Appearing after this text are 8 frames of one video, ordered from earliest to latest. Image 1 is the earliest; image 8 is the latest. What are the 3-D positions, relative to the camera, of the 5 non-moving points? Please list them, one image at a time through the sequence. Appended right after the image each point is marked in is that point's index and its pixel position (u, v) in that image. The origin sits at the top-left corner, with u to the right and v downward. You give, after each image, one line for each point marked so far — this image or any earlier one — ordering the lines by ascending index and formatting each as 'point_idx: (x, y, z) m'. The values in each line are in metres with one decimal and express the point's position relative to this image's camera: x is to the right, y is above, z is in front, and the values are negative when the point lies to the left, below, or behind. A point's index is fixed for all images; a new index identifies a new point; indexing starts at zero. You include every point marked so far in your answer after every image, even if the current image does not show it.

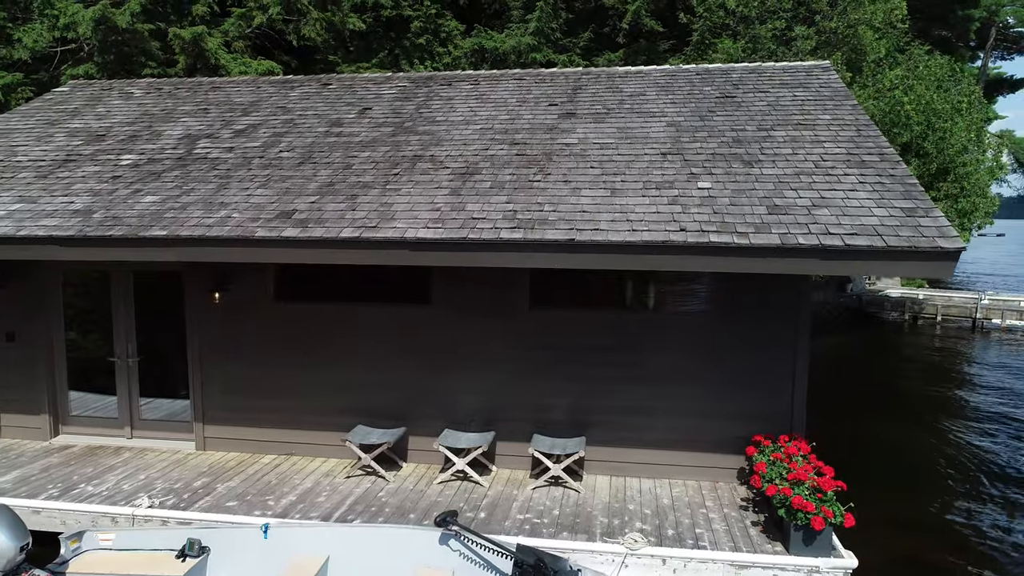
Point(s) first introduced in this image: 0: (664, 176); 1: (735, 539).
0: (+1.2, +0.9, +5.9) m
1: (+1.8, -1.9, +5.8) m
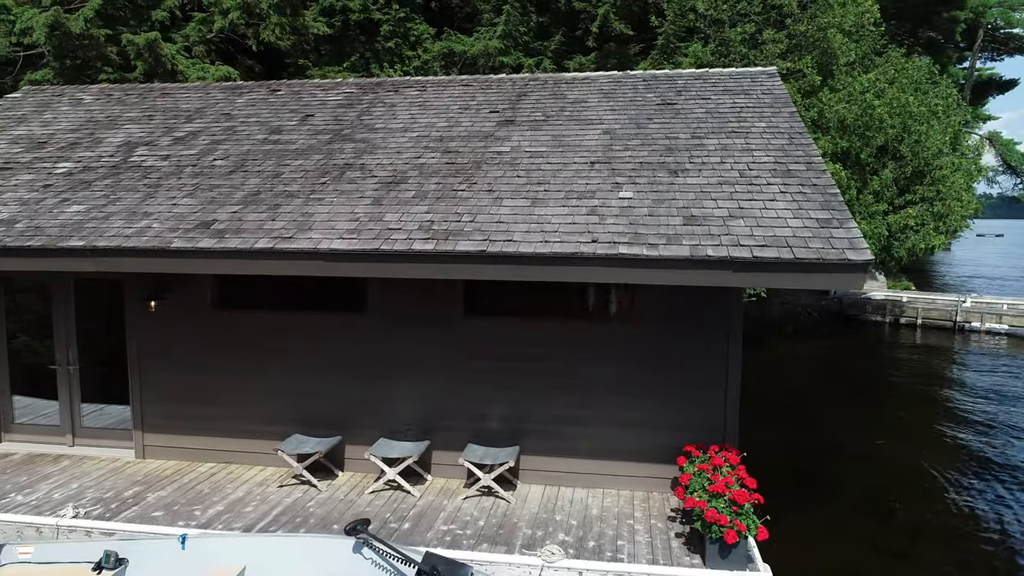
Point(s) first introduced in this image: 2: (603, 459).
0: (+0.6, +0.8, +5.8) m
1: (+1.1, -2.0, +5.6) m
2: (+0.8, -1.6, +6.8) m
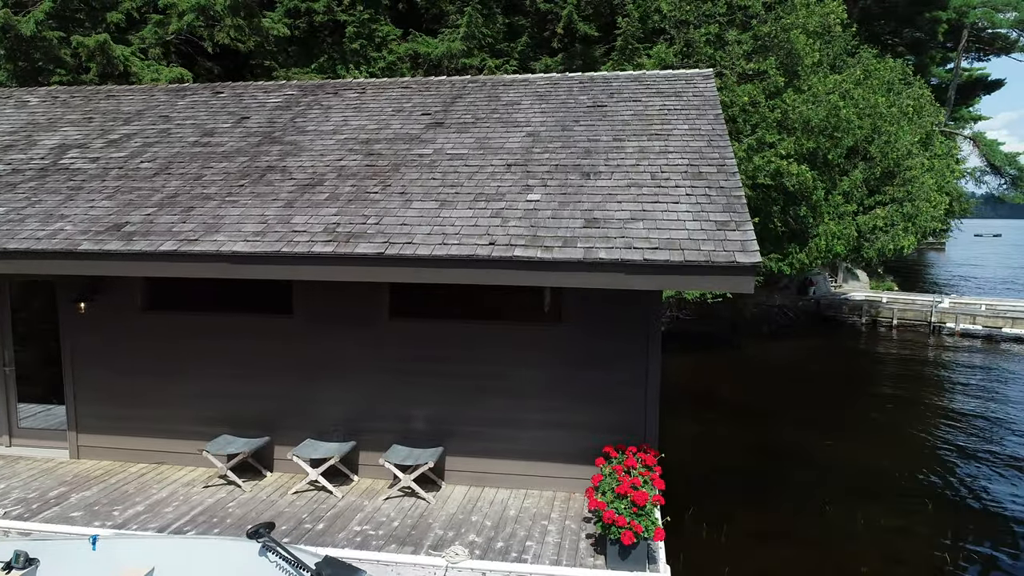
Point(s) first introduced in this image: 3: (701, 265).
0: (-0.1, +0.8, +5.8) m
1: (+0.4, -2.0, +5.6) m
2: (+0.1, -1.6, +6.8) m
3: (+1.2, +0.2, +4.7) m
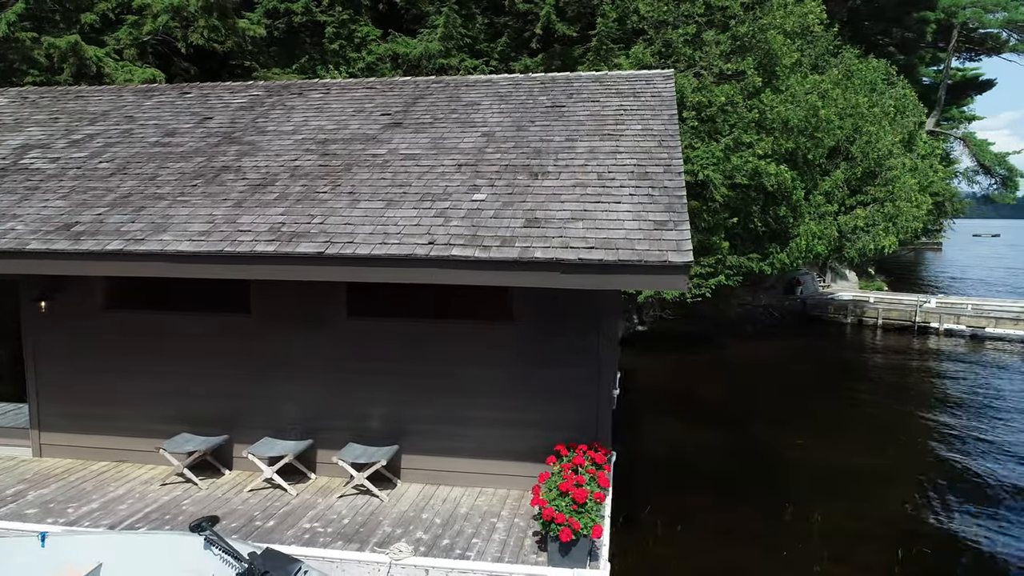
0: (-0.6, +0.8, +5.9) m
1: (-0.1, -2.0, +5.7) m
2: (-0.3, -1.6, +6.9) m
3: (+0.8, +0.2, +4.8) m
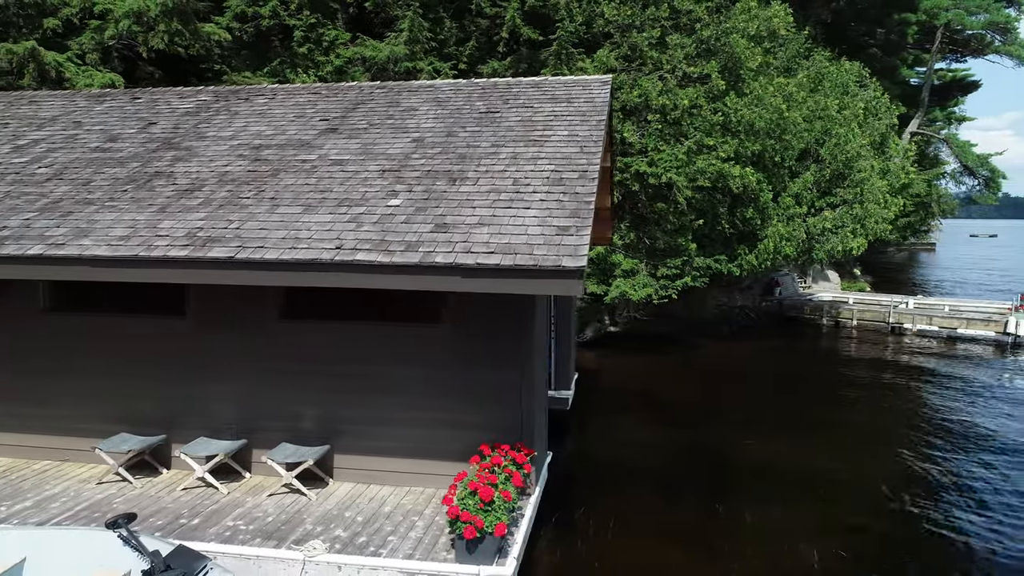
0: (-1.2, +0.8, +6.0) m
1: (-0.7, -2.1, +5.8) m
2: (-1.0, -1.7, +7.0) m
3: (+0.1, +0.1, +4.9) m
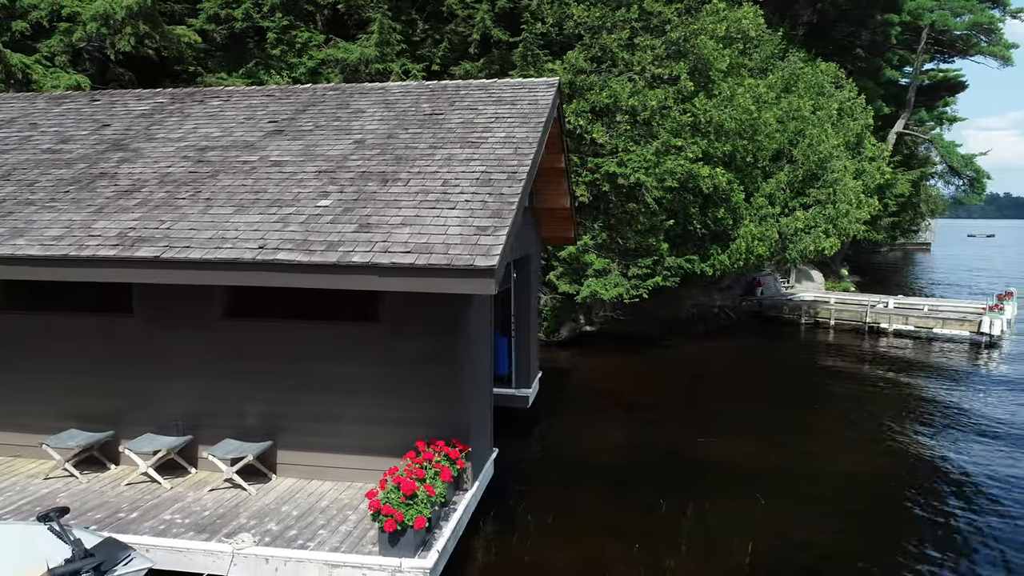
0: (-1.8, +0.8, +6.1) m
1: (-1.4, -2.1, +5.9) m
2: (-1.6, -1.6, +7.1) m
3: (-0.5, +0.1, +5.0) m
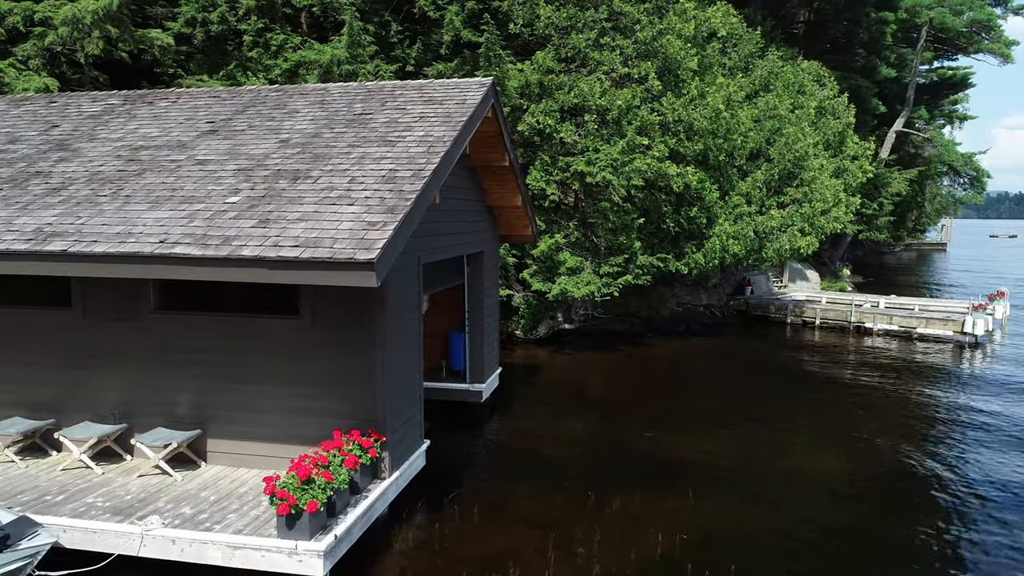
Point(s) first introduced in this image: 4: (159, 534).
0: (-2.7, +0.8, +6.4) m
1: (-2.2, -2.0, +6.1) m
2: (-2.4, -1.6, +7.4) m
3: (-1.4, +0.2, +5.3) m
4: (-2.9, -2.0, +5.9) m
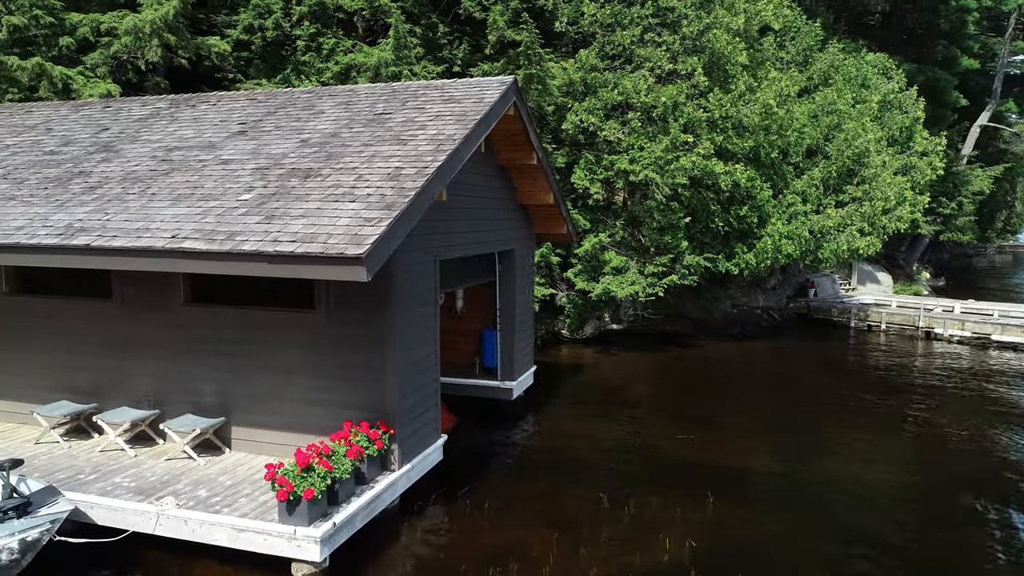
0: (-2.6, +0.9, +6.7) m
1: (-2.2, -1.9, +6.4) m
2: (-2.3, -1.5, +7.6) m
3: (-1.5, +0.2, +5.4) m
4: (-3.0, -2.0, +6.3) m
